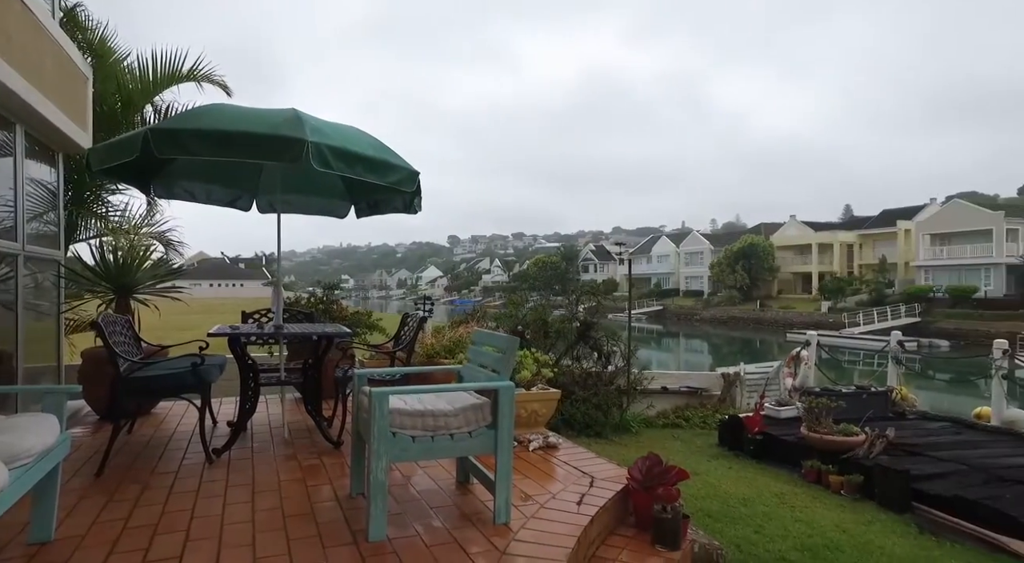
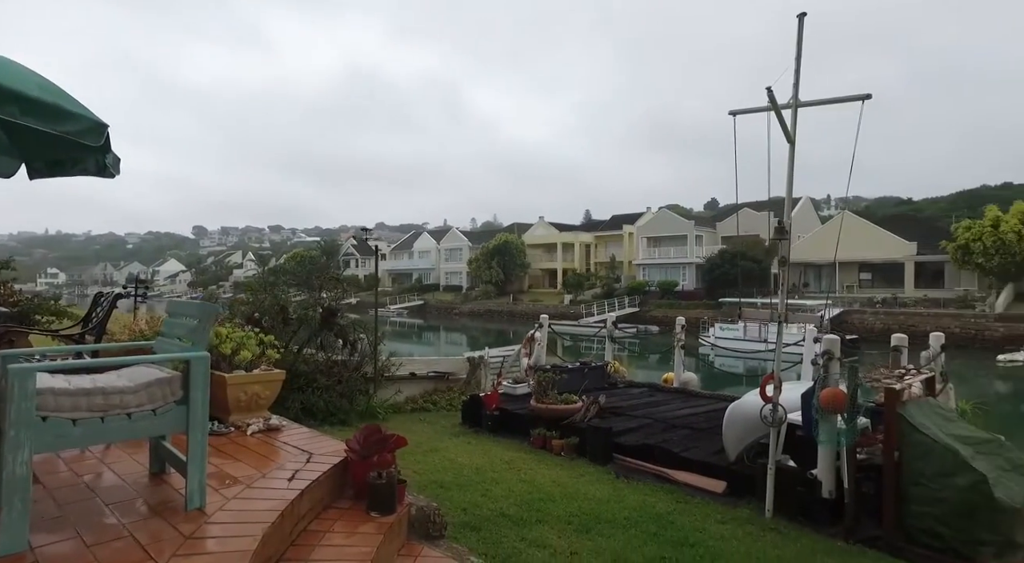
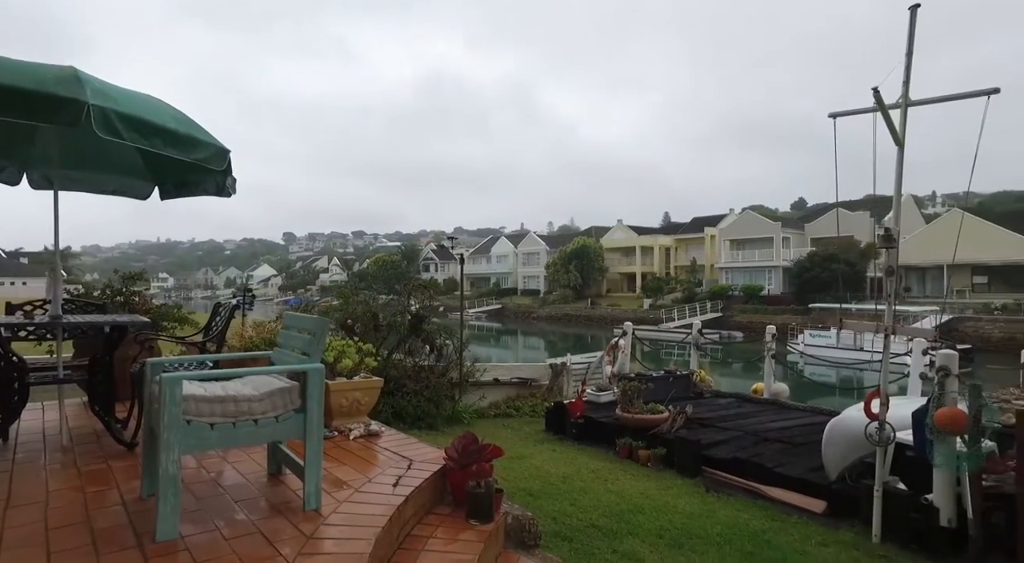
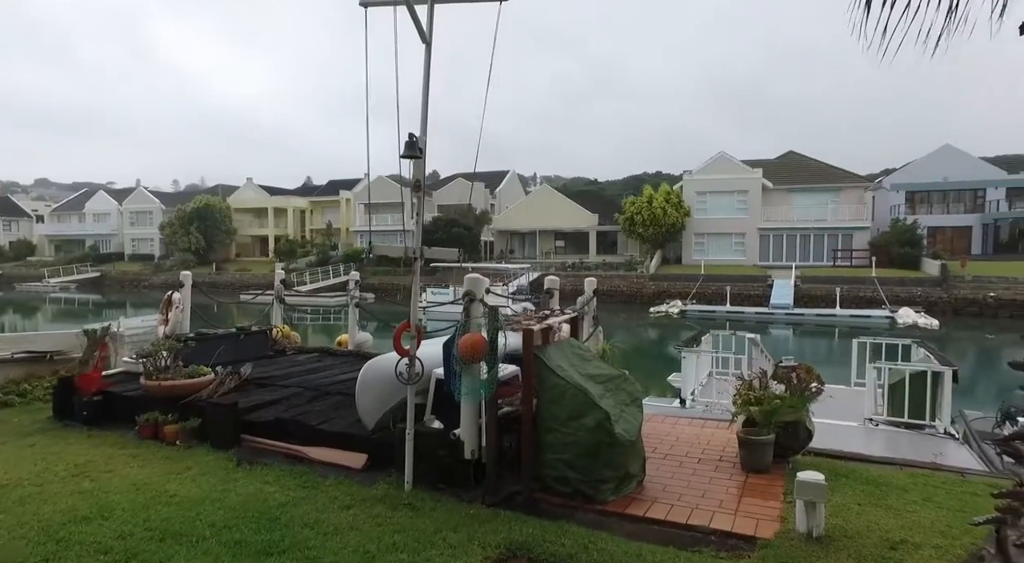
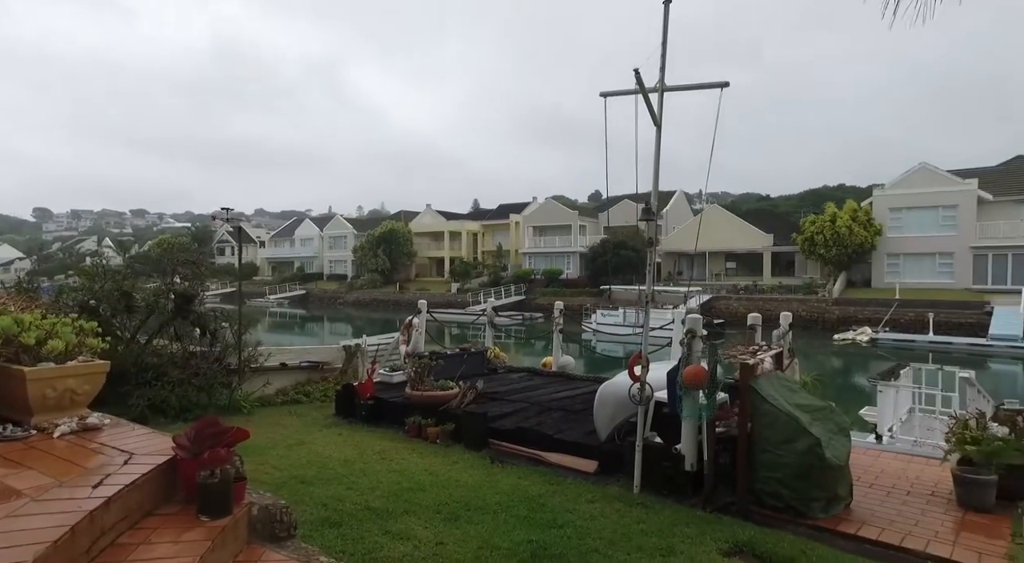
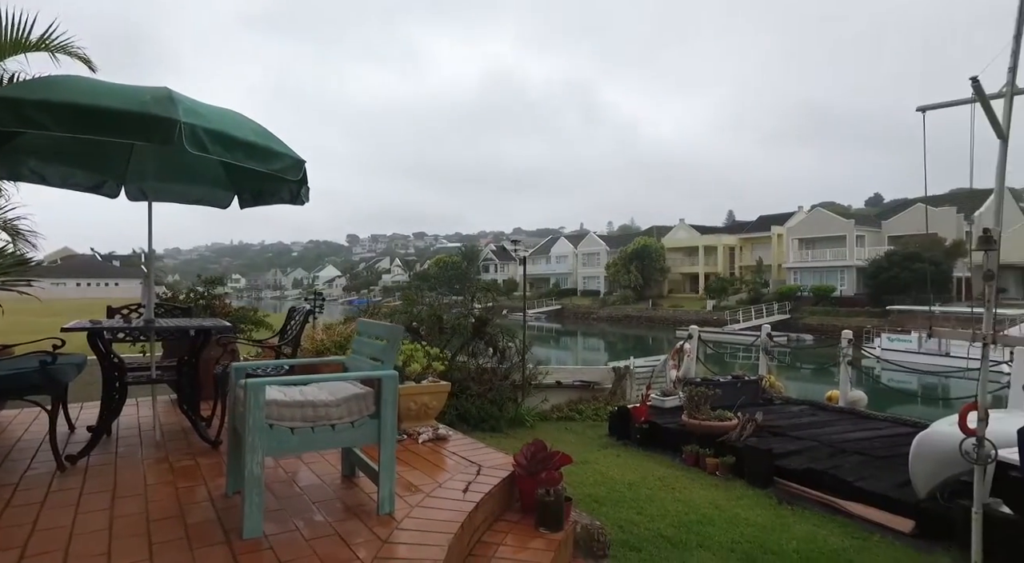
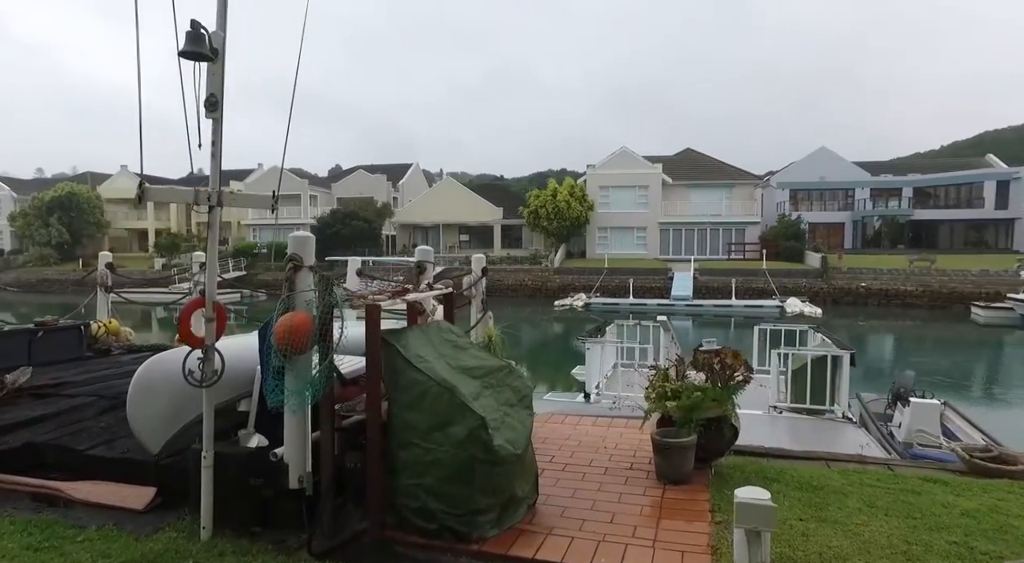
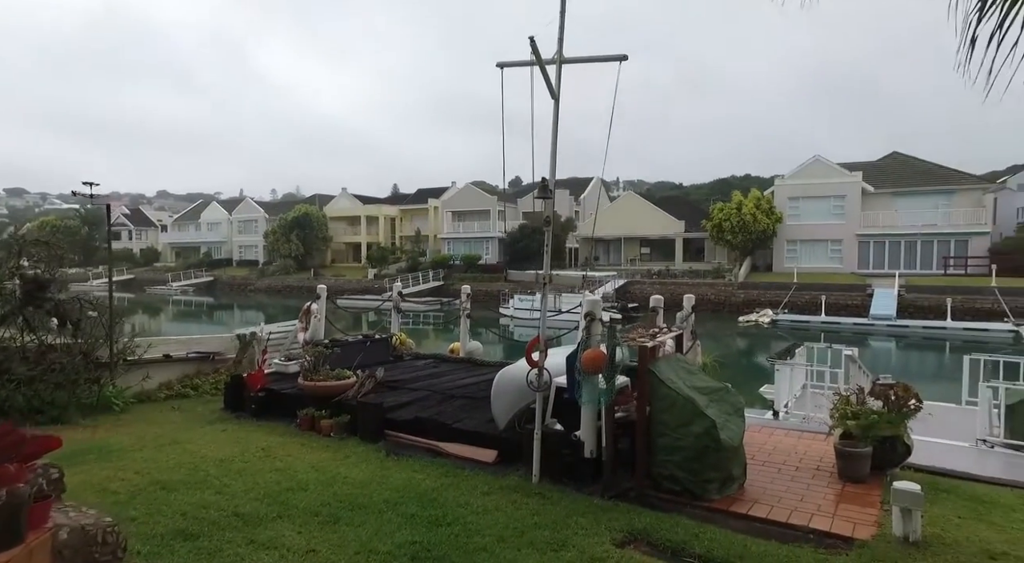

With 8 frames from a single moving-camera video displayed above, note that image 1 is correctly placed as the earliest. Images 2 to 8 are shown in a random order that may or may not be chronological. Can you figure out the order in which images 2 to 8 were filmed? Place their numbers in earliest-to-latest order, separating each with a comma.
6, 3, 2, 5, 8, 4, 7
